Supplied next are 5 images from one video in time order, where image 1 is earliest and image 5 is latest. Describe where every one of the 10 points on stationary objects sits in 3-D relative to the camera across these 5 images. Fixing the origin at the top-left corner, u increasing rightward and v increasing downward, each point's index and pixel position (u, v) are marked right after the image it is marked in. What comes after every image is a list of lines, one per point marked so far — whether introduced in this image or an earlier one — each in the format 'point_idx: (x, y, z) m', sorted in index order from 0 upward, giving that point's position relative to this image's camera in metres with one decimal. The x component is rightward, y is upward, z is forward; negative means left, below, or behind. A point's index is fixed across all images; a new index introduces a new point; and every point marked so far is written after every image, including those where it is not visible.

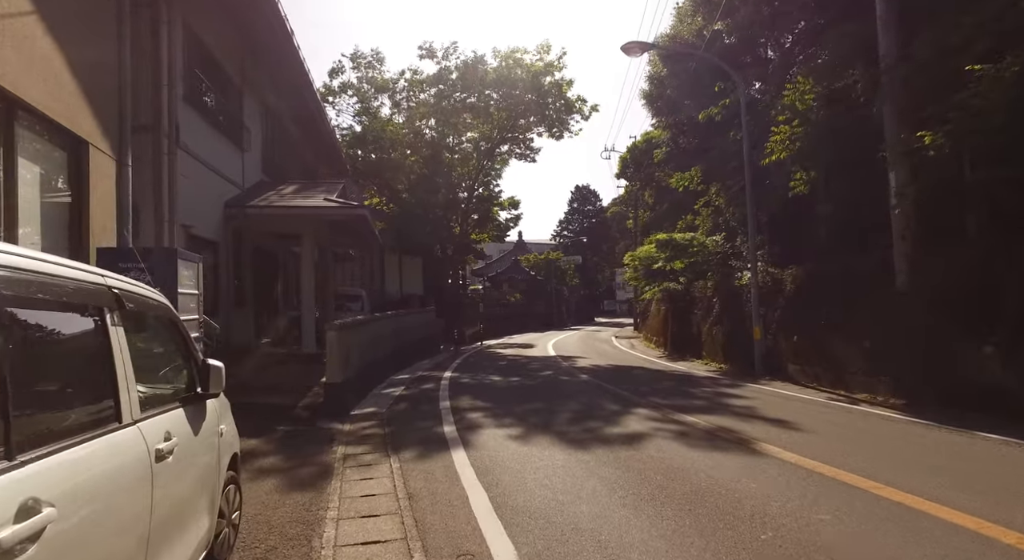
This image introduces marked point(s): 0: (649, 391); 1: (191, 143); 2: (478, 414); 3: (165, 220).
0: (+3.0, -2.5, +12.5) m
1: (-7.4, +3.1, +13.0) m
2: (-0.6, -2.5, +10.5) m
3: (-6.8, +1.2, +11.1) m
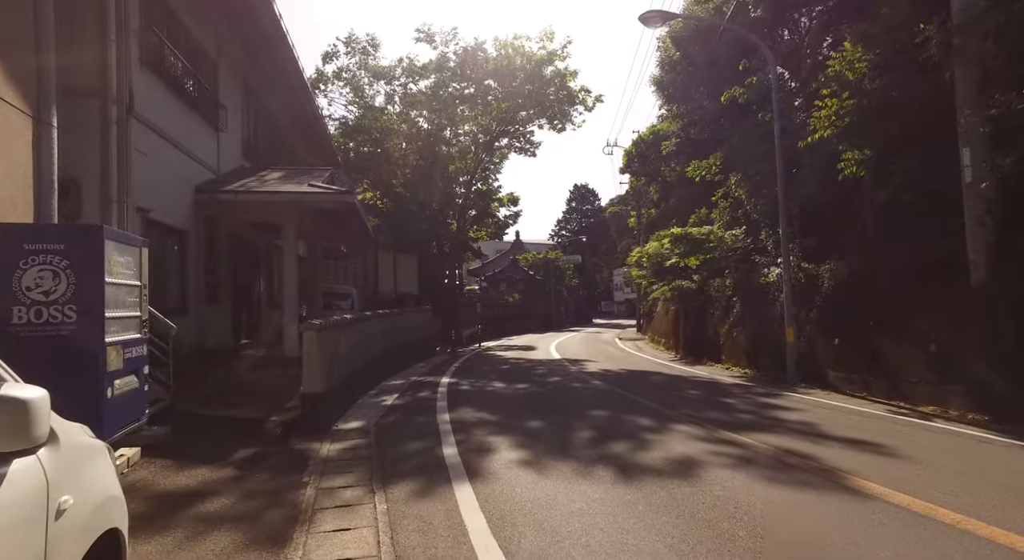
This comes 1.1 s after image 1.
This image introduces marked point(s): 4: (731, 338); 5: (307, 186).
0: (+3.2, -2.4, +10.9) m
1: (-7.2, +3.3, +11.3) m
2: (-0.4, -2.4, +8.9) m
3: (-6.6, +1.3, +9.4) m
4: (+7.3, -2.0, +19.0) m
5: (-5.3, +2.4, +14.5) m
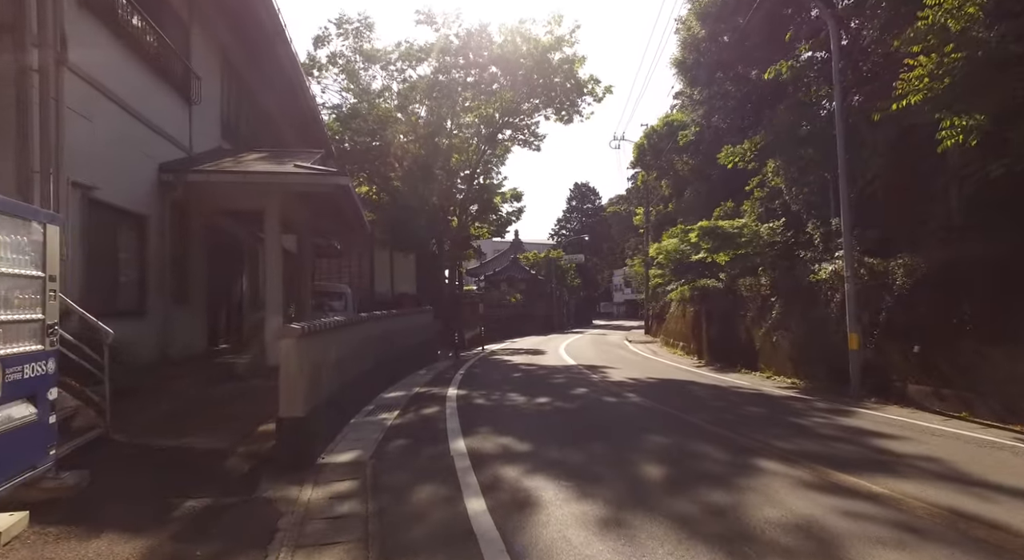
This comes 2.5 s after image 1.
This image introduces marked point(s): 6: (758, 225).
0: (+3.6, -2.3, +8.8) m
1: (-6.7, +3.4, +9.2) m
2: (0.0, -2.3, +6.8) m
3: (-6.1, +1.4, +7.3) m
4: (+7.7, -1.9, +17.0) m
5: (-4.8, +2.5, +12.4) m
6: (+8.2, +1.8, +18.9) m
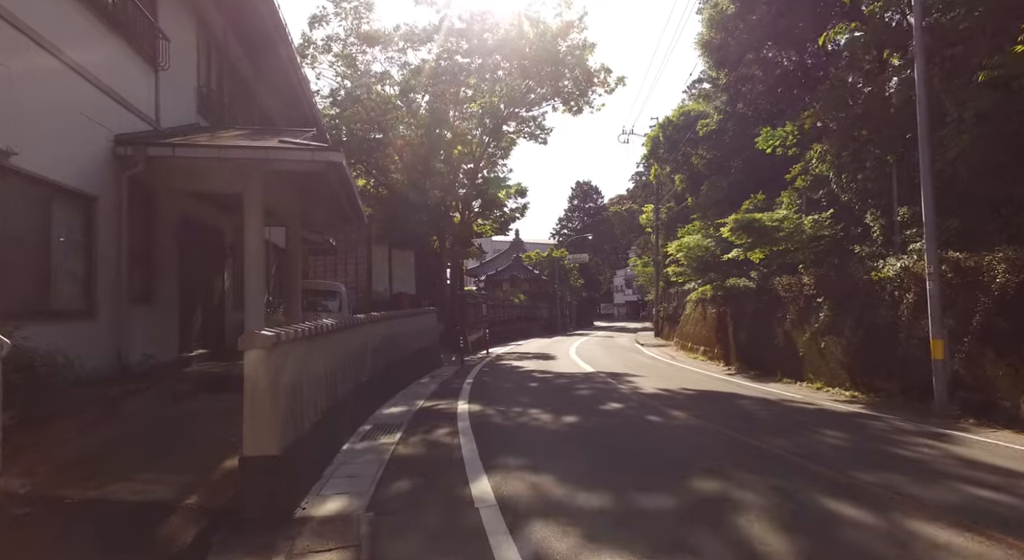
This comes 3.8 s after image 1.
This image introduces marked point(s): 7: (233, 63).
0: (+4.1, -2.2, +6.9) m
1: (-6.3, +3.5, +7.3) m
2: (+0.5, -2.2, +4.9) m
3: (-5.7, +1.5, +5.4) m
4: (+8.1, -1.8, +15.1) m
5: (-4.4, +2.5, +10.5) m
6: (+8.6, +1.9, +17.1) m
7: (-8.0, +6.3, +16.6) m
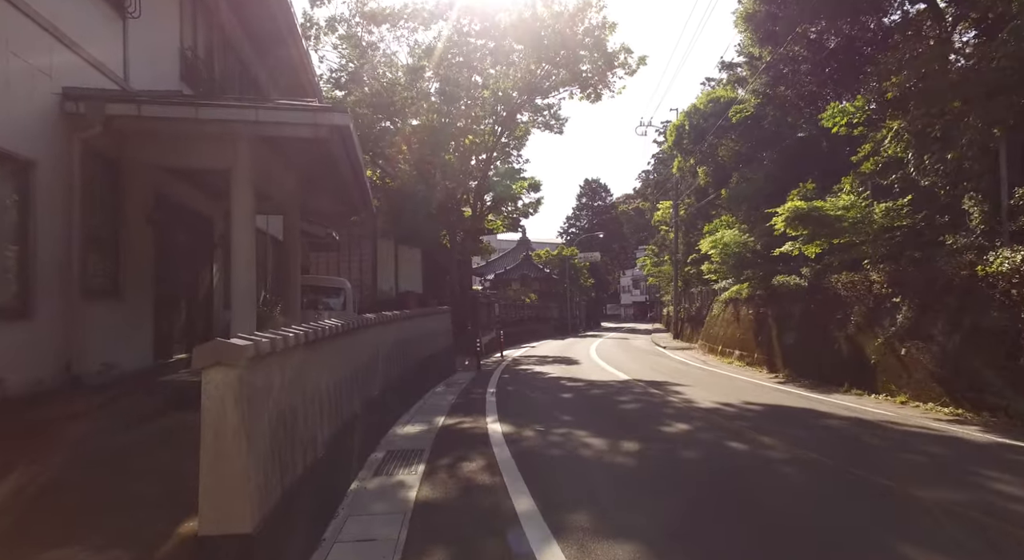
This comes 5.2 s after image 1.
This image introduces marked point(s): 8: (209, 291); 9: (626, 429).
0: (+4.7, -2.1, +4.9) m
1: (-5.6, +3.6, +5.3) m
2: (+1.2, -2.1, +2.9) m
3: (-5.0, +1.7, +3.4) m
4: (+8.8, -1.8, +13.1) m
5: (-3.7, +2.7, +8.5) m
6: (+9.4, +2.0, +15.0) m
7: (-7.3, +6.4, +14.6) m
8: (-7.3, -0.2, +13.7) m
9: (+1.9, -2.5, +9.5) m
